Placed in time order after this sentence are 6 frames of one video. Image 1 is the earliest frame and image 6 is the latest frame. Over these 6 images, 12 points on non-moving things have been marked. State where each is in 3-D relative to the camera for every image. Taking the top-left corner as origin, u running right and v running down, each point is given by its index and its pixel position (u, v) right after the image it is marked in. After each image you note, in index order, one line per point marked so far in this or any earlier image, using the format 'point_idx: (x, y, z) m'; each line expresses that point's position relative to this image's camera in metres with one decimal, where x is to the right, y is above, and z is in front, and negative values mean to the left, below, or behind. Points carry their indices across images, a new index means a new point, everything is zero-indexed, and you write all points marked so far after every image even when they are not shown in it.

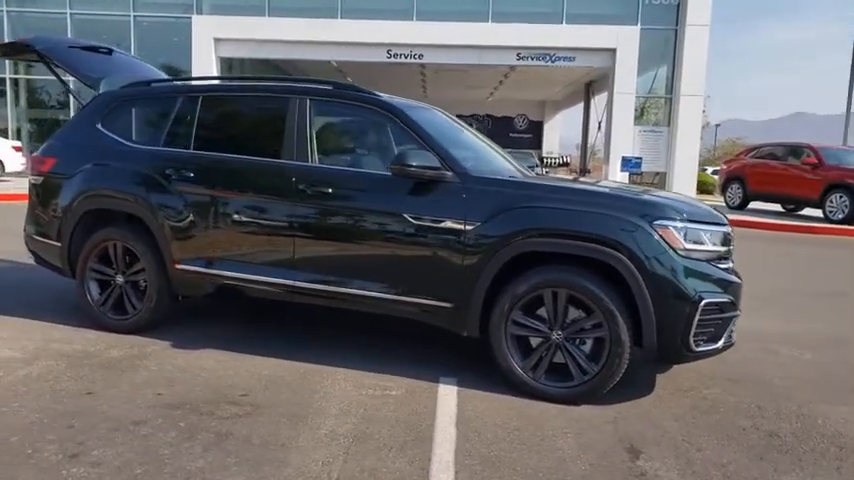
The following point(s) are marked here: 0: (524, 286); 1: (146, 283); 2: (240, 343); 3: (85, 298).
0: (+0.6, -0.3, +4.4) m
1: (-2.1, -0.3, +5.3) m
2: (-1.4, -0.8, +5.2) m
3: (-2.7, -0.5, +5.5) m
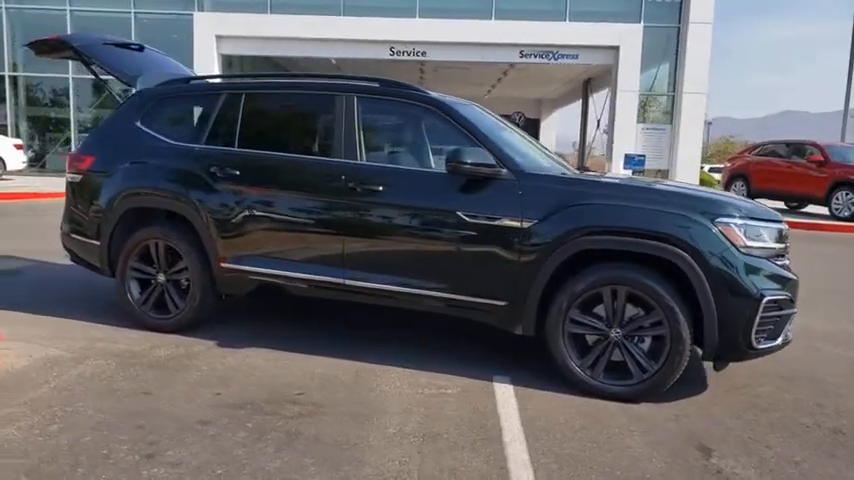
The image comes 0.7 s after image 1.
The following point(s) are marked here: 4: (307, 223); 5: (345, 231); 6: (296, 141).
0: (+1.0, -0.3, +4.3) m
1: (-1.8, -0.3, +5.3) m
2: (-1.0, -0.8, +5.2) m
3: (-2.3, -0.4, +5.4) m
4: (-0.9, +0.1, +5.0) m
5: (-0.8, +0.1, +4.9) m
6: (-1.1, +0.7, +5.1) m
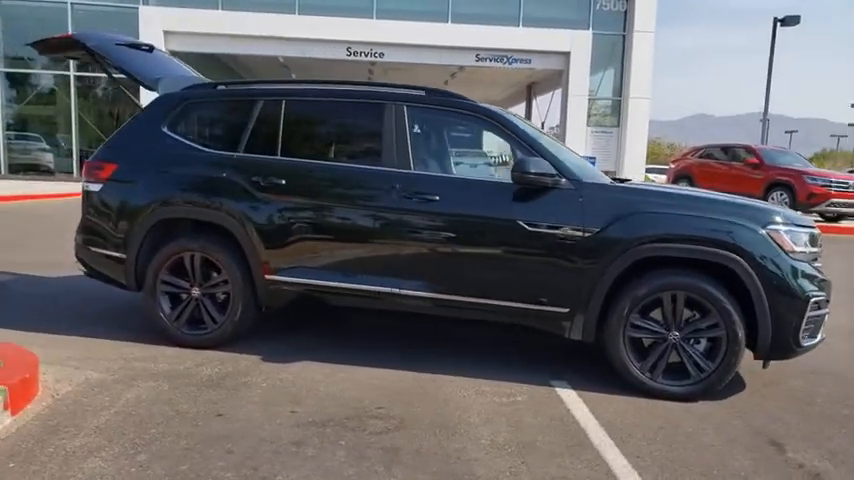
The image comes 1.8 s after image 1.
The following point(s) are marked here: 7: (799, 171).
0: (+1.4, -0.3, +4.5) m
1: (-1.5, -0.4, +5.1) m
2: (-0.7, -0.8, +5.1) m
3: (-2.0, -0.5, +5.2) m
4: (-0.5, +0.1, +4.9) m
5: (-0.4, 0.0, +4.9) m
6: (-0.8, +0.7, +5.0) m
7: (+9.9, +1.8, +18.3) m
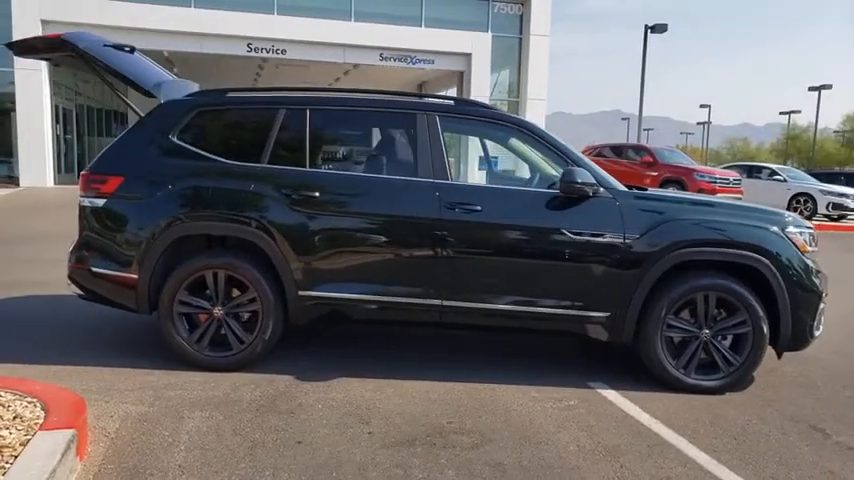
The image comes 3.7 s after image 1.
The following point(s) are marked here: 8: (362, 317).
0: (+1.7, -0.4, +4.7) m
1: (-1.2, -0.5, +4.9) m
2: (-0.4, -0.9, +5.0) m
3: (-1.8, -0.7, +4.8) m
4: (-0.3, 0.0, +4.8) m
5: (-0.2, -0.1, +4.8) m
6: (-0.5, +0.6, +4.9) m
7: (+7.5, +2.0, +19.9) m
8: (-0.5, -0.6, +5.0) m
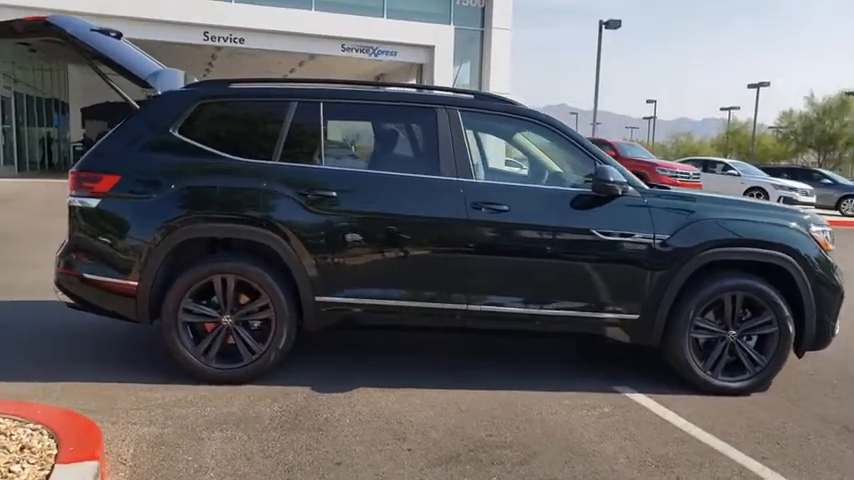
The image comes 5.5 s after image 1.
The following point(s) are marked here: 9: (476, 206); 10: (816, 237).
0: (+1.9, -0.4, +4.6) m
1: (-1.0, -0.5, +4.5) m
2: (-0.3, -0.9, +4.7) m
3: (-1.6, -0.7, +4.5) m
4: (-0.1, 0.0, +4.5) m
5: (0.0, -0.1, +4.5) m
6: (-0.4, +0.6, +4.6) m
7: (+6.5, +2.2, +20.1) m
8: (-0.3, -0.6, +4.7) m
9: (+0.3, +0.2, +4.5) m
10: (+2.7, 0.0, +4.8) m
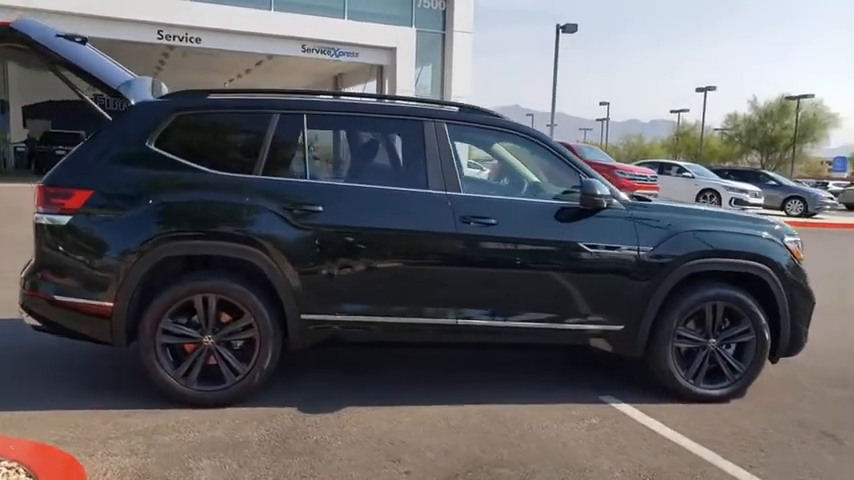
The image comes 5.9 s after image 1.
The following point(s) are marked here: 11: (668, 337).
0: (+1.8, -0.4, +4.6) m
1: (-1.1, -0.6, +4.4) m
2: (-0.4, -1.0, +4.6) m
3: (-1.7, -0.8, +4.3) m
4: (-0.2, -0.1, +4.4) m
5: (-0.1, -0.2, +4.5) m
6: (-0.5, +0.5, +4.5) m
7: (+5.4, +2.2, +20.4) m
8: (-0.4, -0.7, +4.6) m
9: (+0.2, +0.1, +4.5) m
10: (+2.6, 0.0, +4.9) m
11: (+1.6, -0.7, +4.7) m
